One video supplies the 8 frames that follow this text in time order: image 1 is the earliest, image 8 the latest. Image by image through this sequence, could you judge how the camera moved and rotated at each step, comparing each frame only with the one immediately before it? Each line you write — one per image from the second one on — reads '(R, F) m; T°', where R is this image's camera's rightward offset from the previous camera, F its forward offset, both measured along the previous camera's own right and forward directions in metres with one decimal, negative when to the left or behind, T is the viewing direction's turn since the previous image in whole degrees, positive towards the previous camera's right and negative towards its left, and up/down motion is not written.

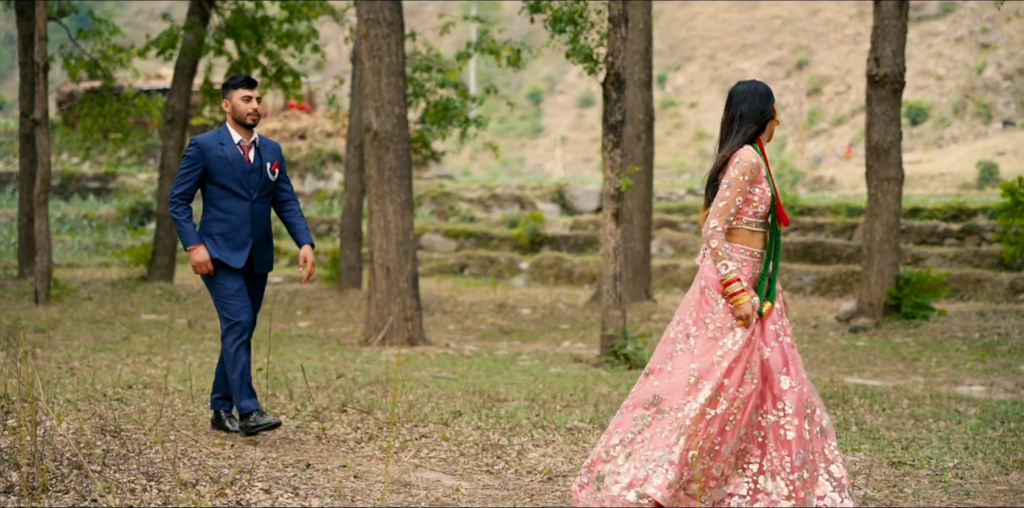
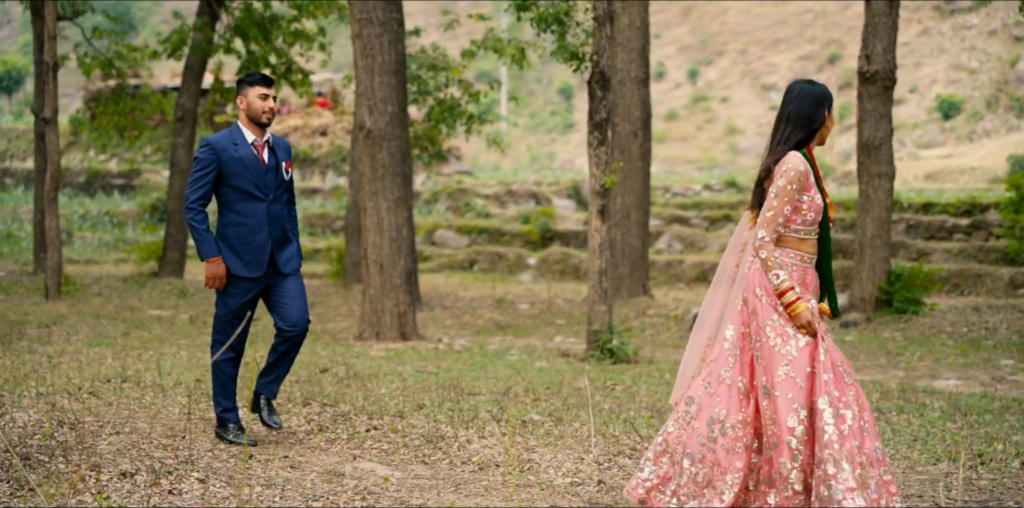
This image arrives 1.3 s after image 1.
(+0.4, -0.2) m; -1°
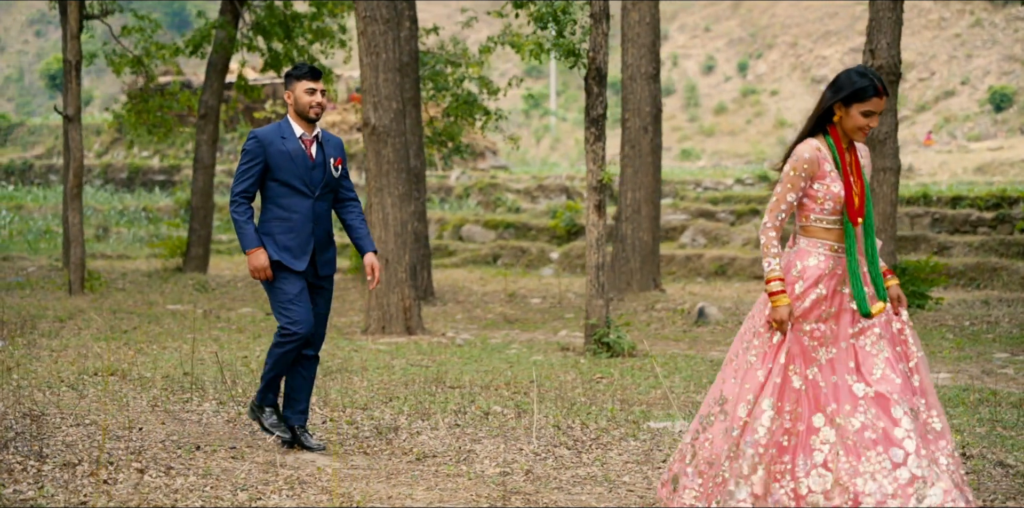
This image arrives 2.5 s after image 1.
(+0.4, -0.1) m; -2°
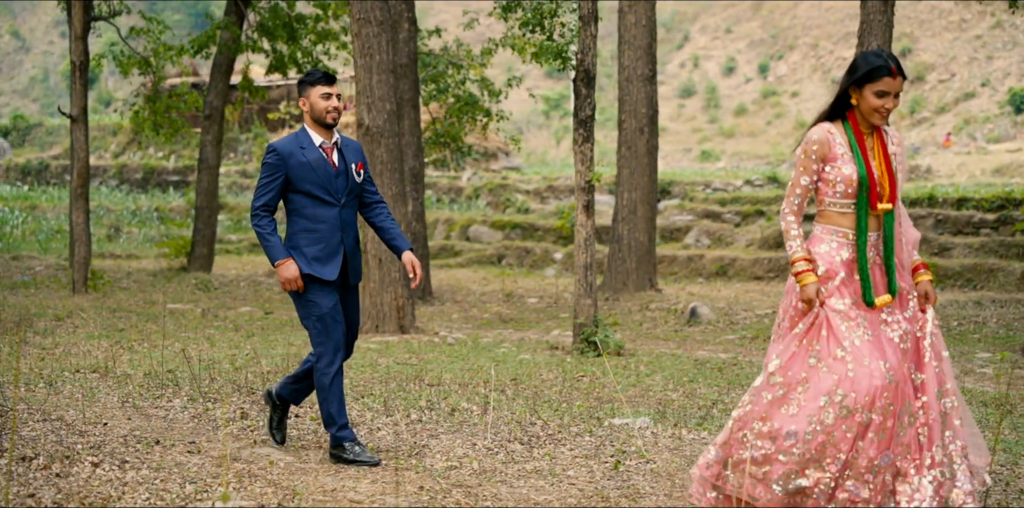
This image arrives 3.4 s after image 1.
(+0.3, -0.1) m; -1°
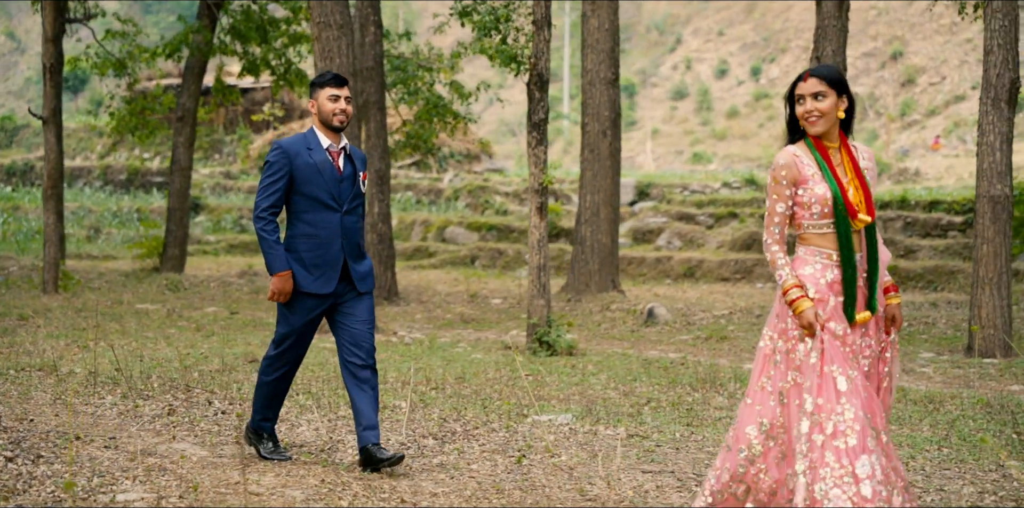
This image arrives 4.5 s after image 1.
(+0.3, -0.2) m; 0°
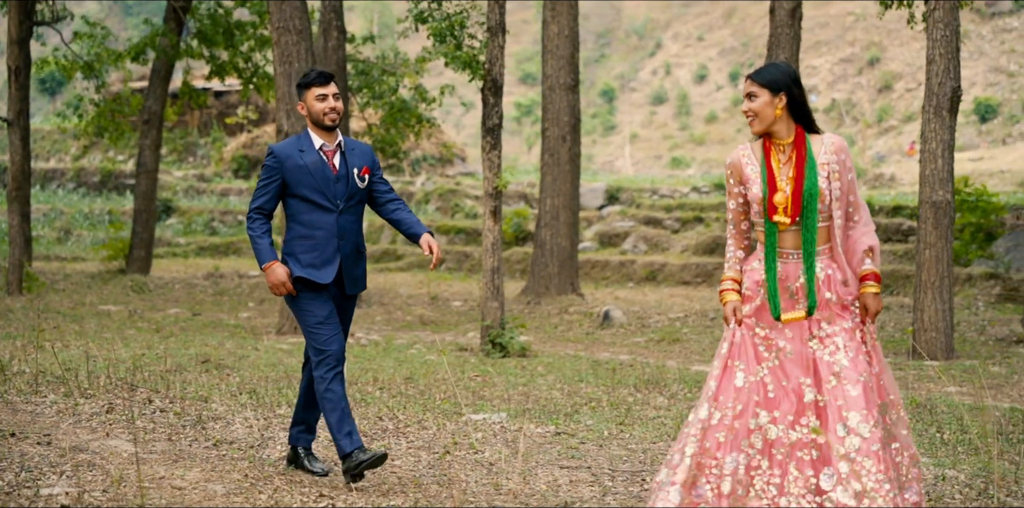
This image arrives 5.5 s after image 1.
(+0.2, -0.2) m; +1°
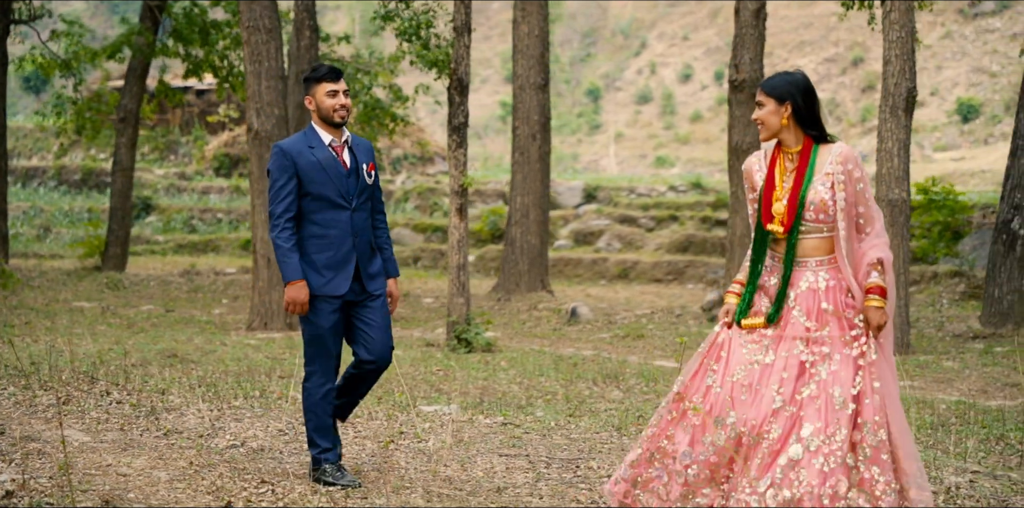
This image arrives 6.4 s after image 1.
(+0.2, -0.2) m; 0°
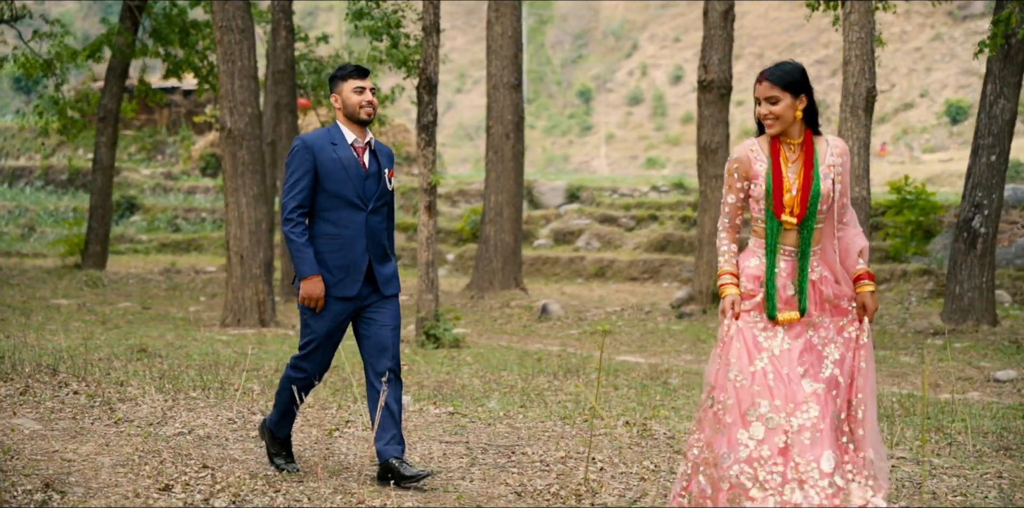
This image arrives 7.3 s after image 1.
(+0.2, -0.1) m; 0°
